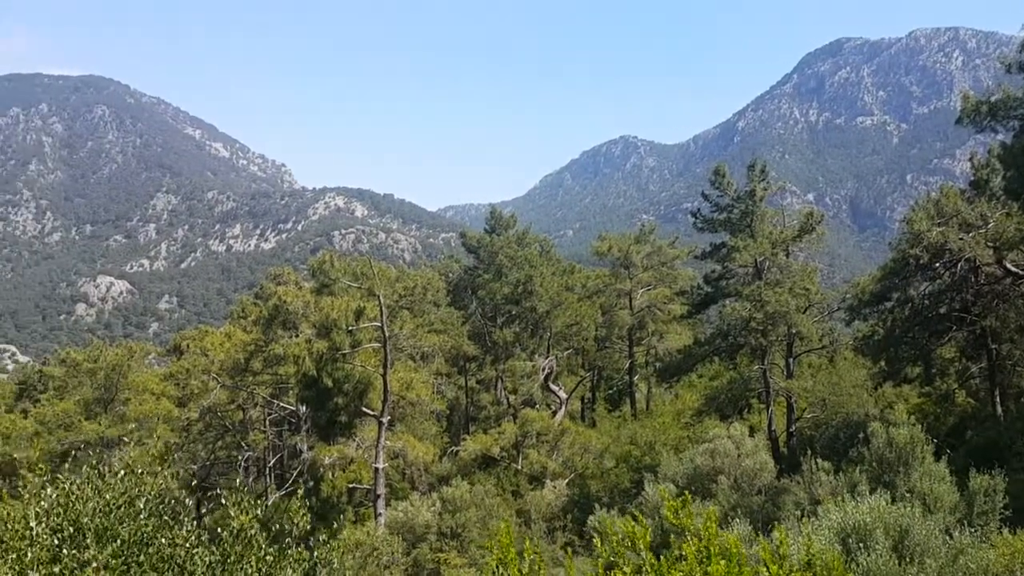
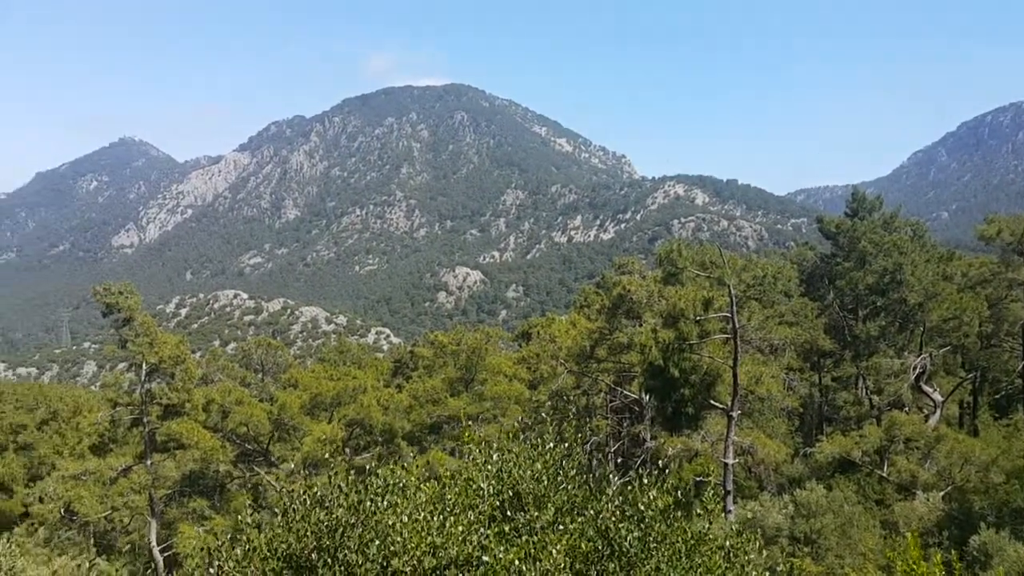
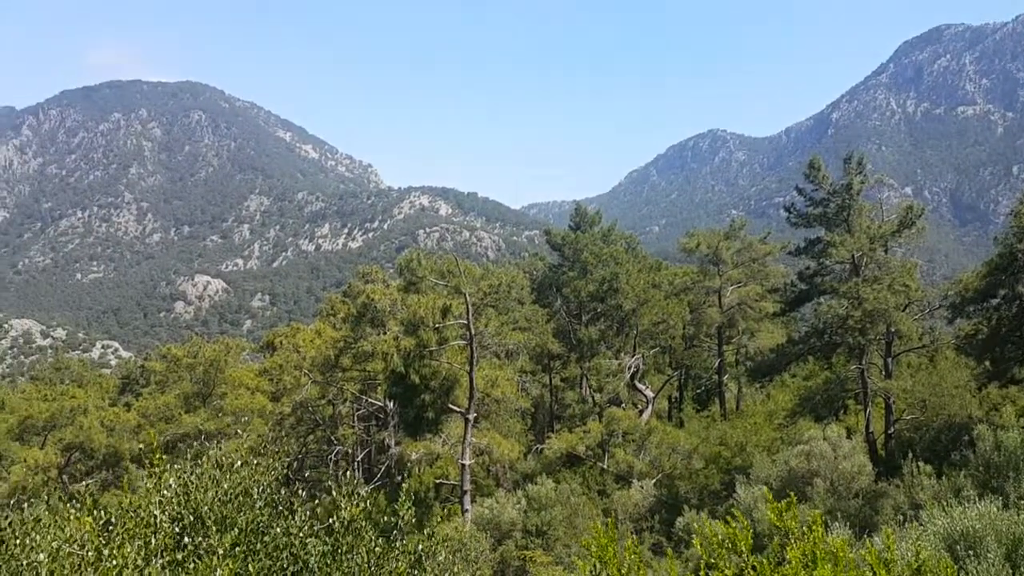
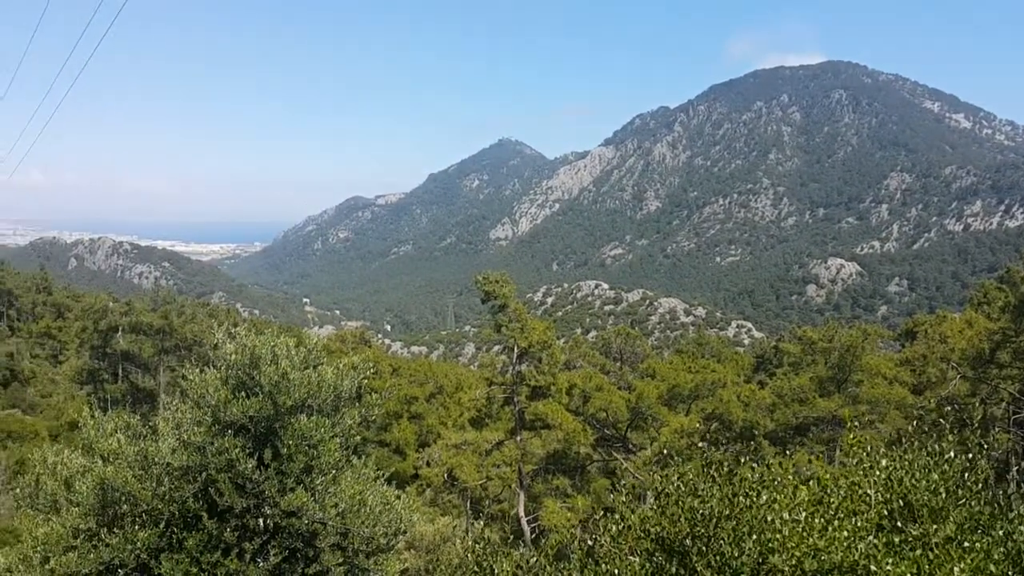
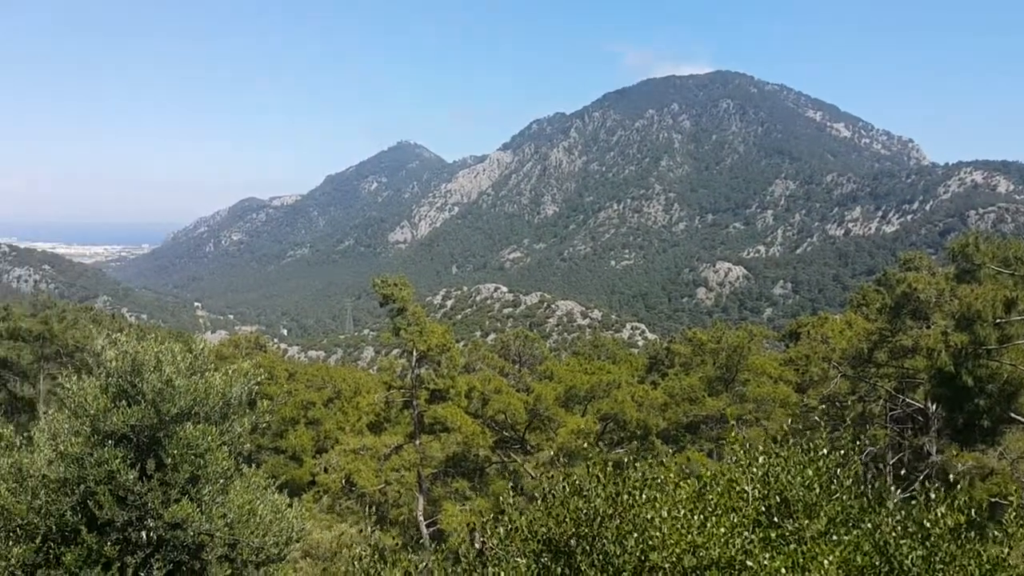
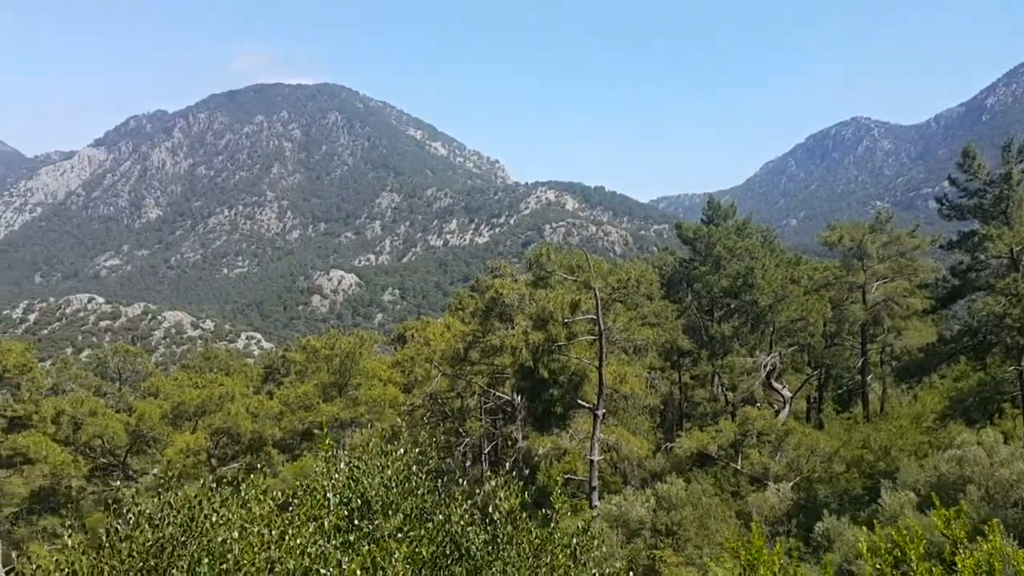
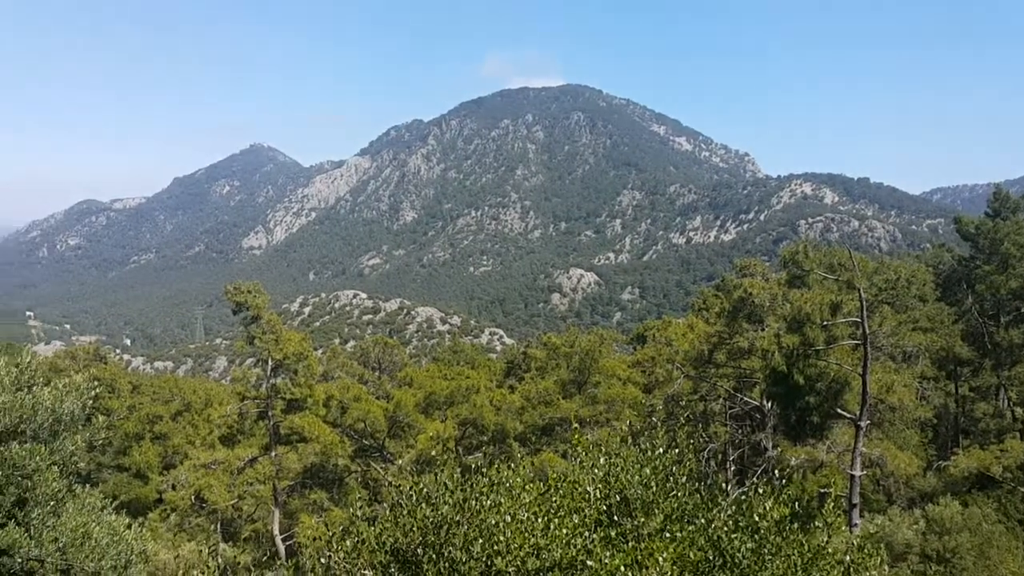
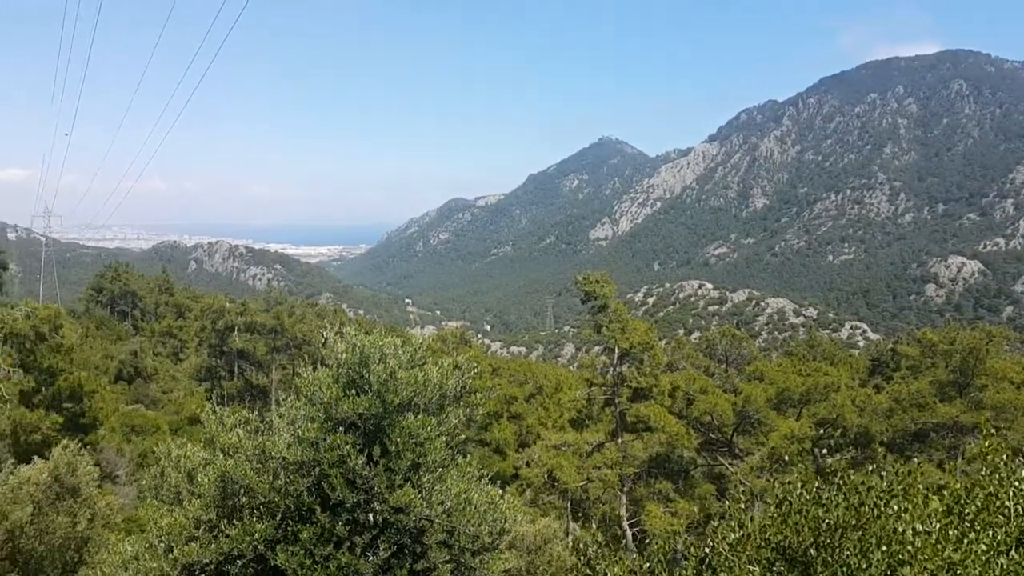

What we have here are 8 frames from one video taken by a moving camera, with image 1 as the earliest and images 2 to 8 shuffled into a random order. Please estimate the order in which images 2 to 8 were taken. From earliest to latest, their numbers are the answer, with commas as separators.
3, 6, 2, 7, 5, 4, 8
